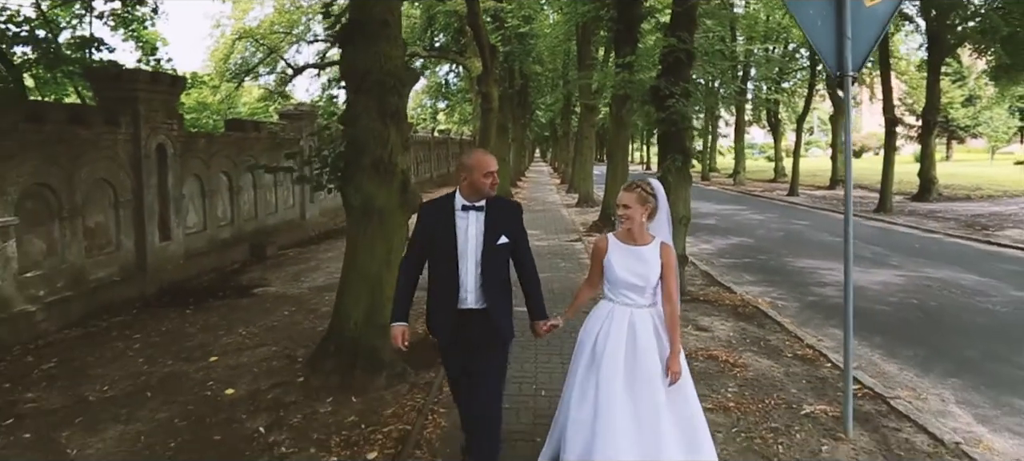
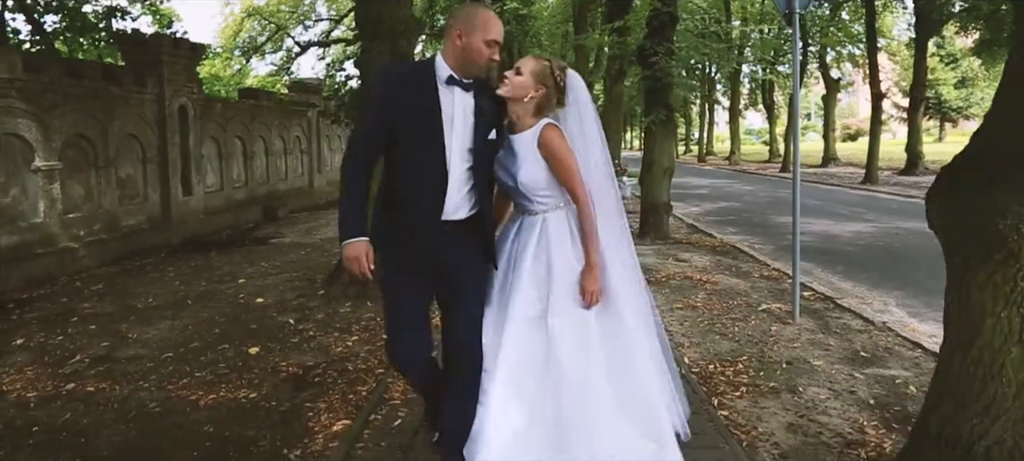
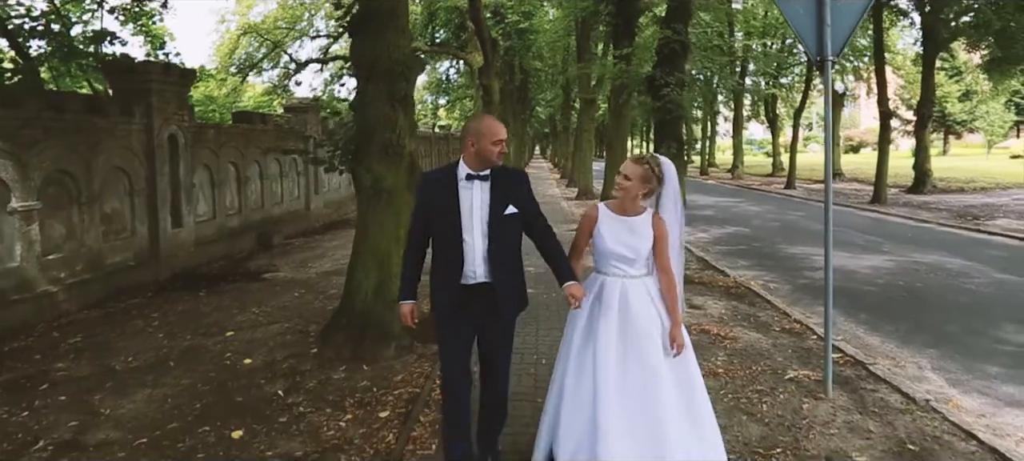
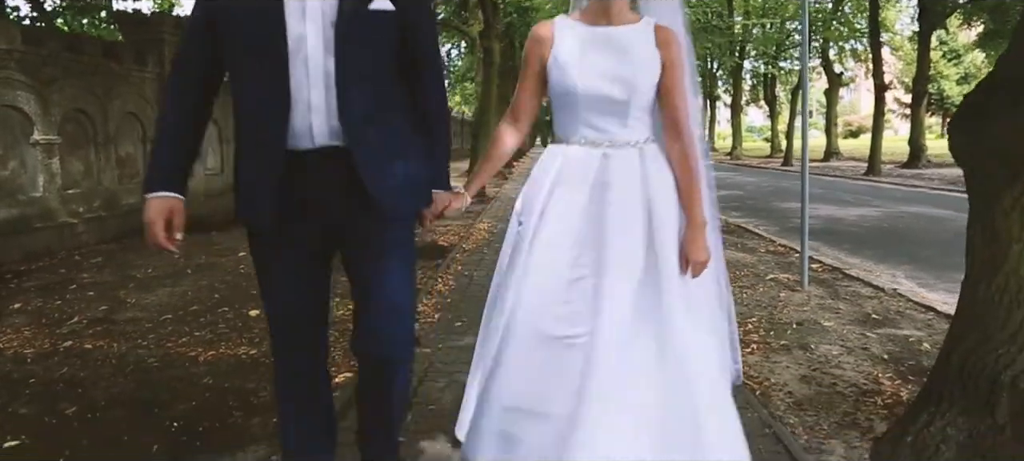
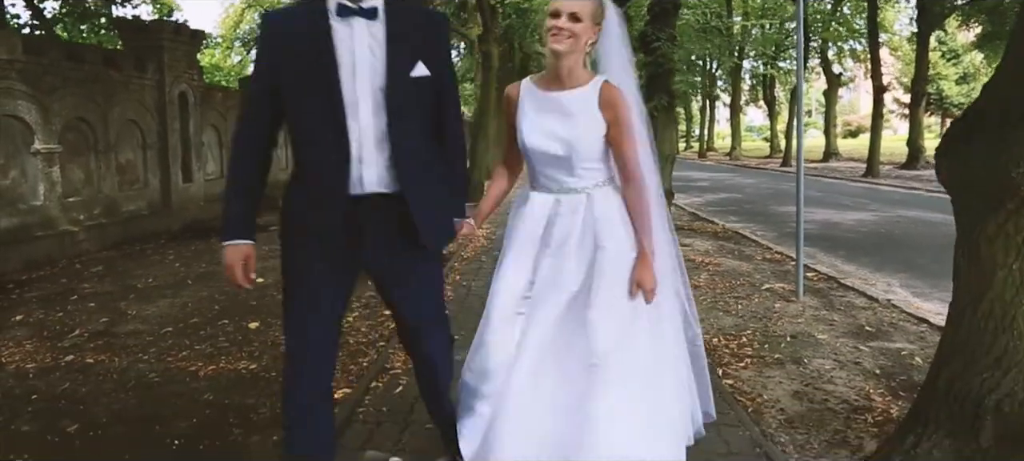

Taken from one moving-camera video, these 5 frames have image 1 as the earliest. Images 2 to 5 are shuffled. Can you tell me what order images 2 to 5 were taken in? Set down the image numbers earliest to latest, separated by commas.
3, 2, 5, 4
